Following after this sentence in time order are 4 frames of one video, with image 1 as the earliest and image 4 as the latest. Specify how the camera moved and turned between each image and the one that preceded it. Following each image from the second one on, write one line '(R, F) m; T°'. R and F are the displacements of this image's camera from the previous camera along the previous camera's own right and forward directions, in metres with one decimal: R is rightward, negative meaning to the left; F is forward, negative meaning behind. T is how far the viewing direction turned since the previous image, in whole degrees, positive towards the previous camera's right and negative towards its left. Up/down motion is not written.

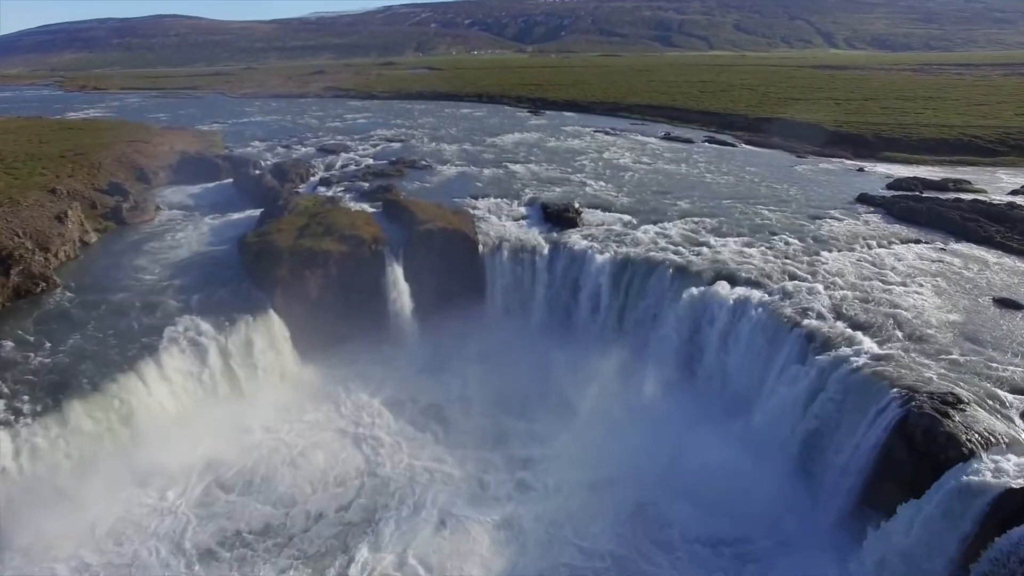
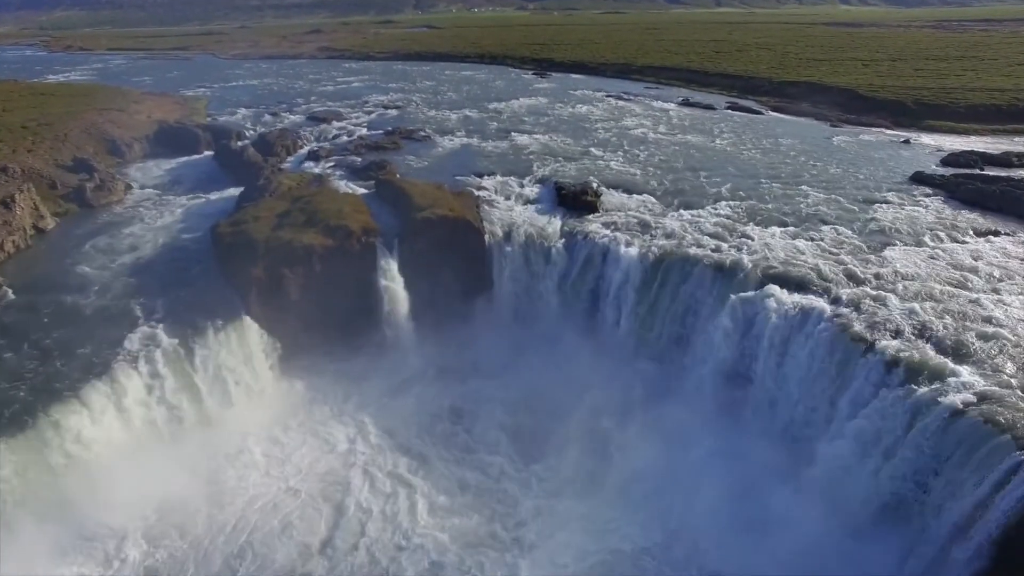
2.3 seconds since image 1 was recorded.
(-0.5, +5.0) m; 0°
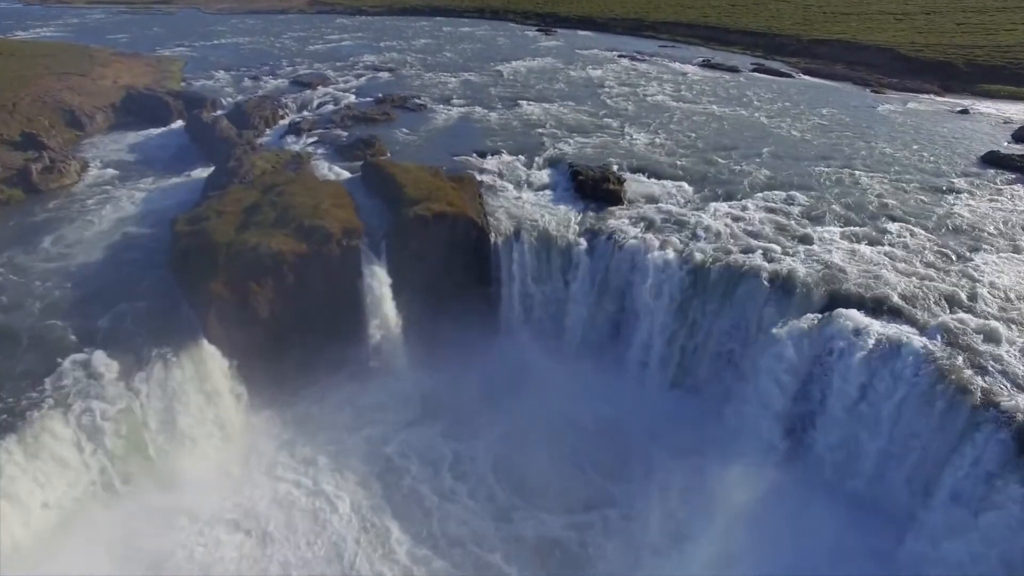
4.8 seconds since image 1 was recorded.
(-0.4, +5.3) m; 0°
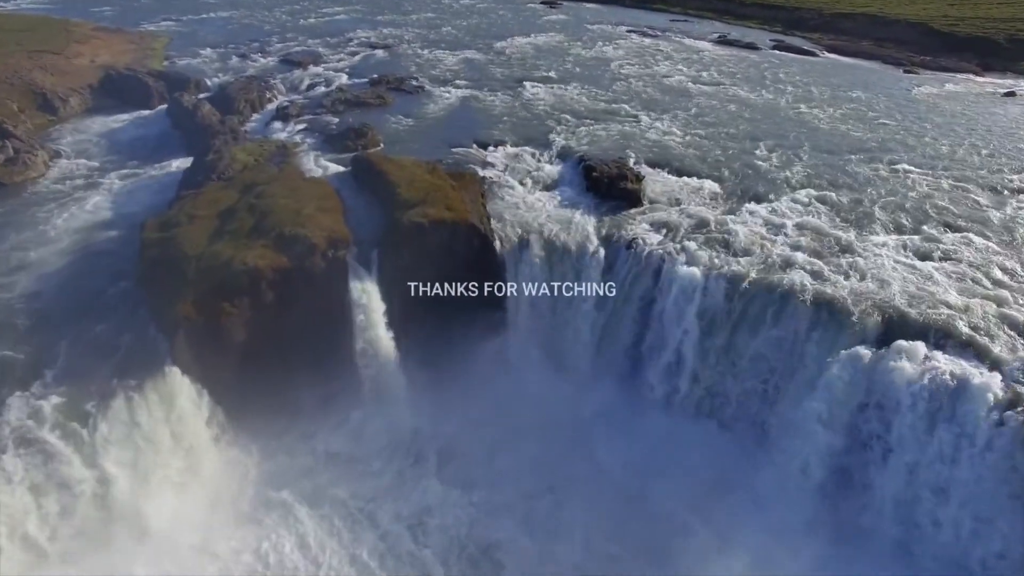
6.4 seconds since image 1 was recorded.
(-0.2, +3.1) m; 0°
